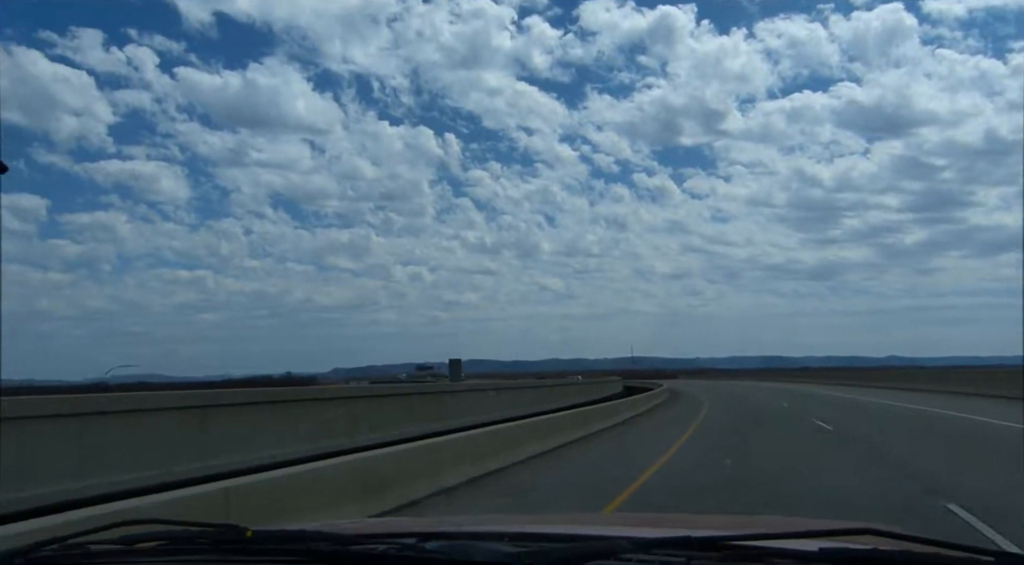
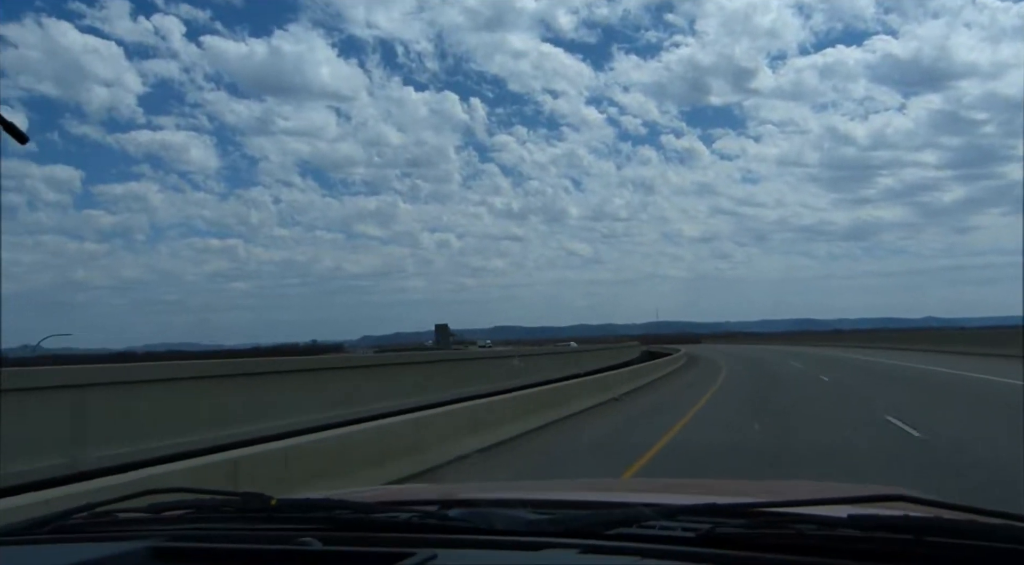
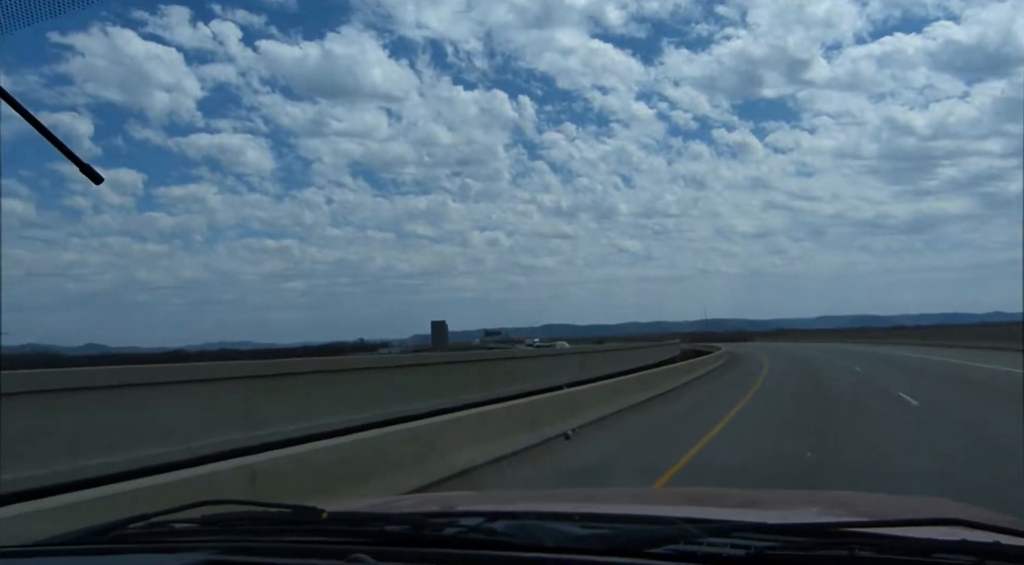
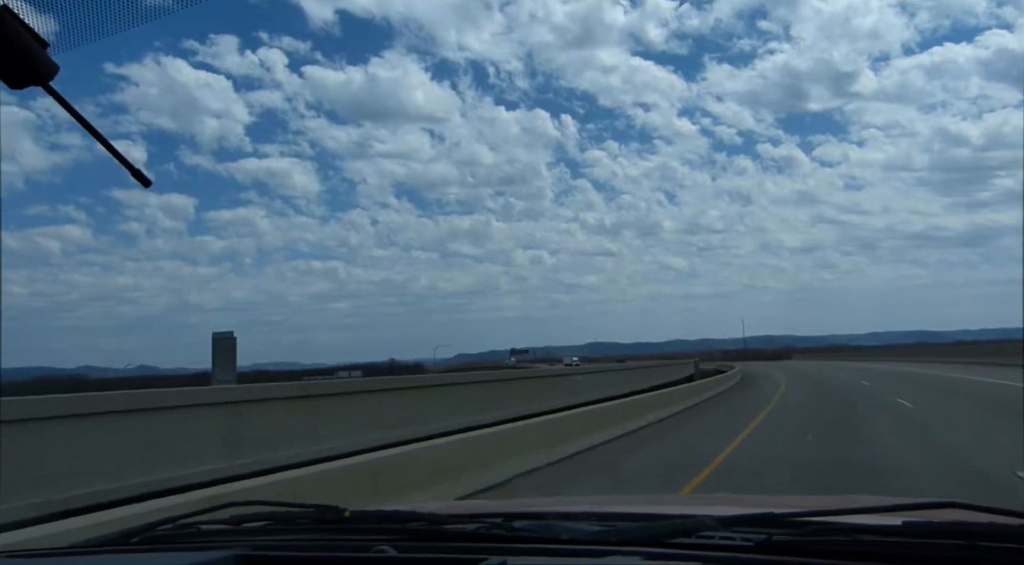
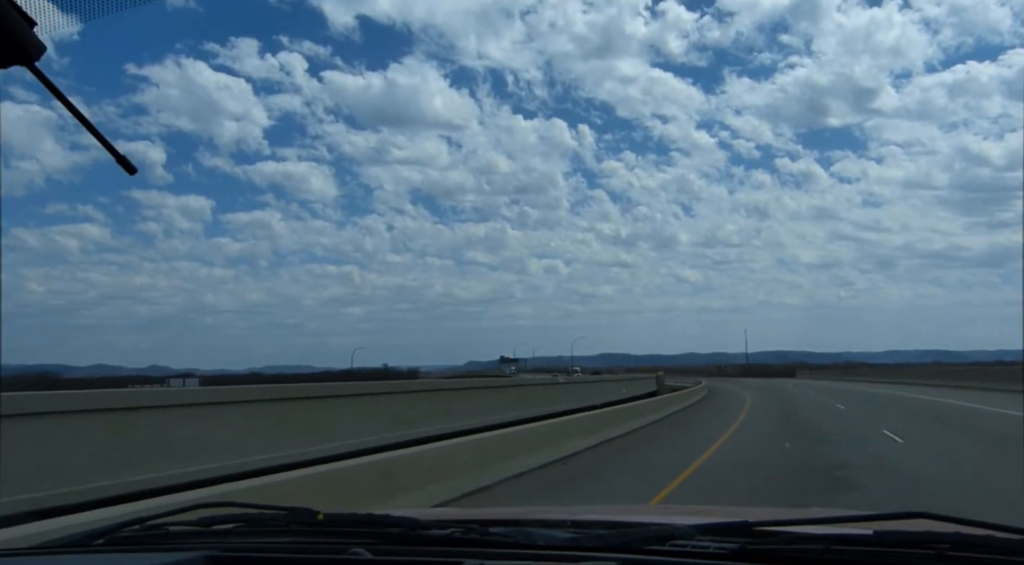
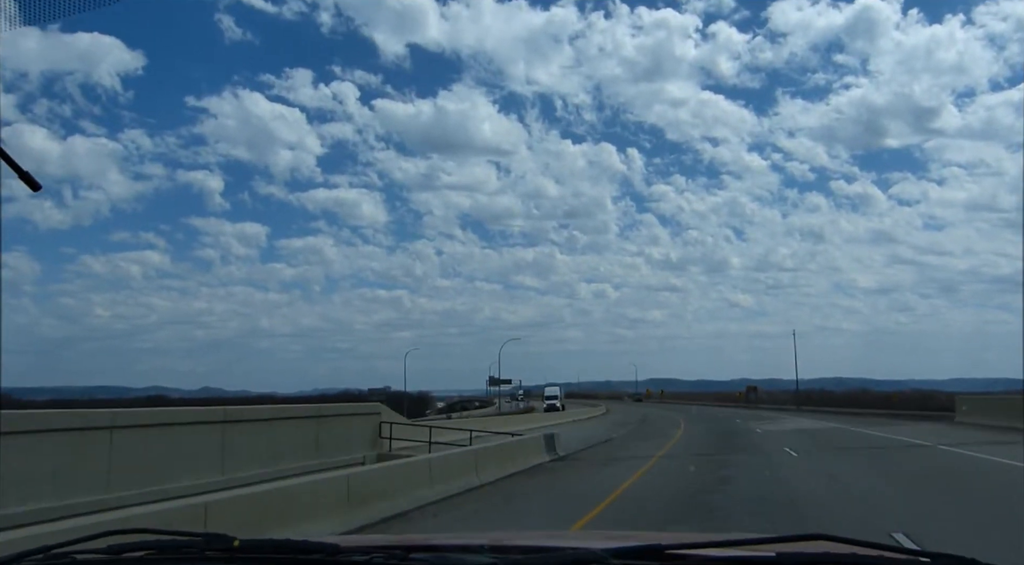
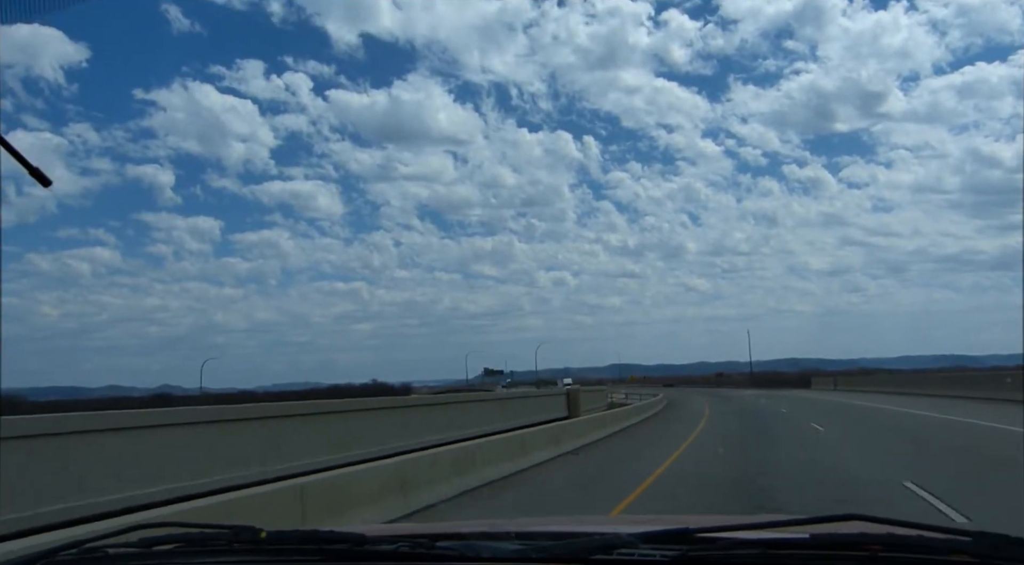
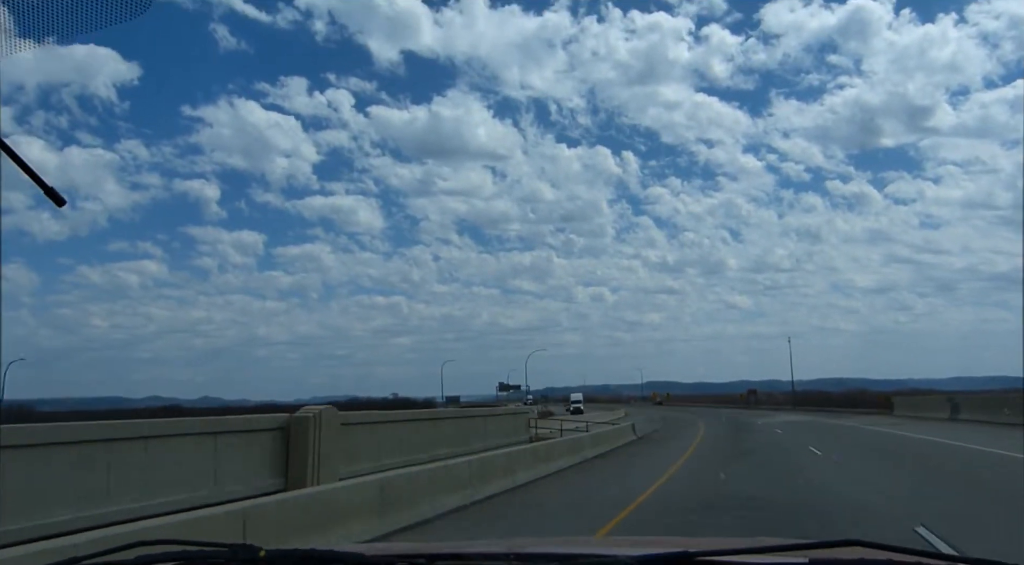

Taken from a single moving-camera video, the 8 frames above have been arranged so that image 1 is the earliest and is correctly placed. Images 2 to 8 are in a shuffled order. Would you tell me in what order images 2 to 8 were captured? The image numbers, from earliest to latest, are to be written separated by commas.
2, 3, 4, 5, 7, 8, 6
